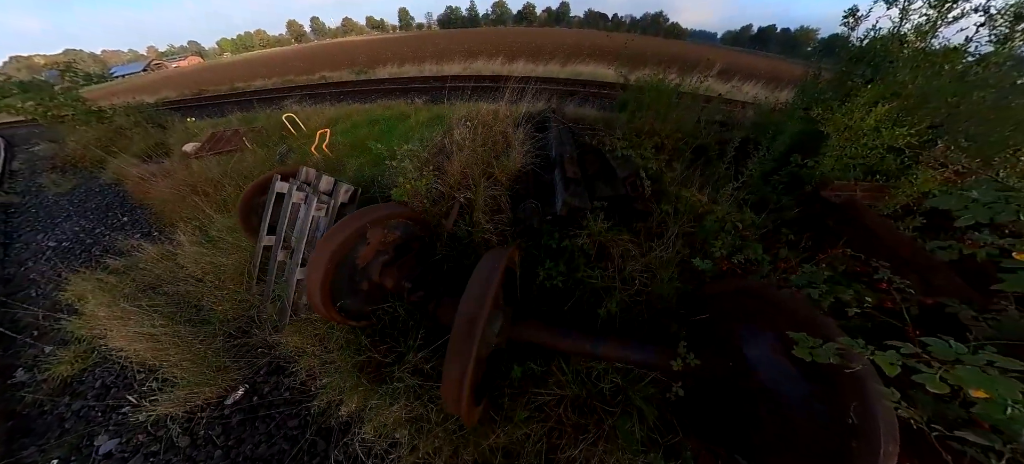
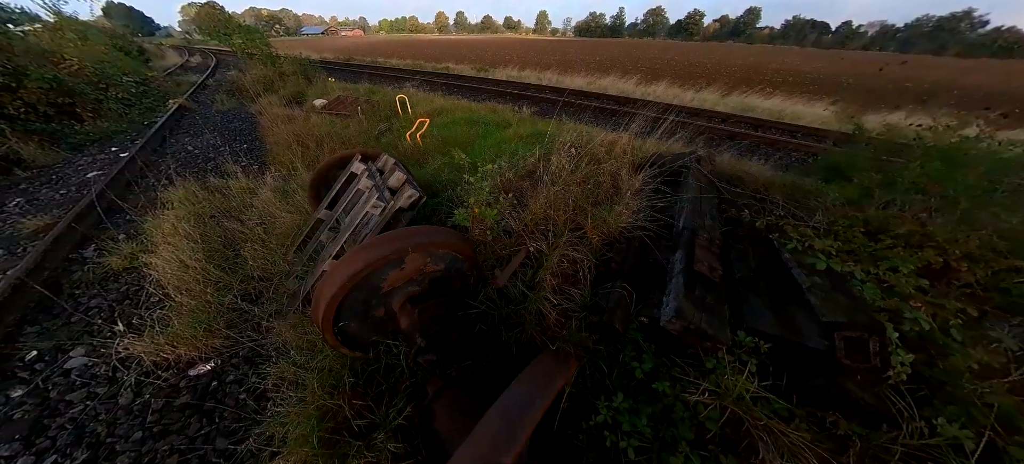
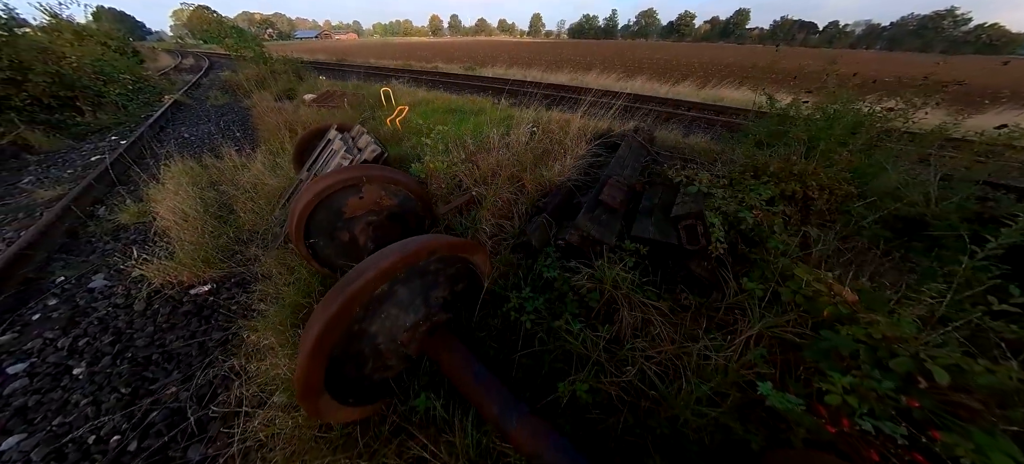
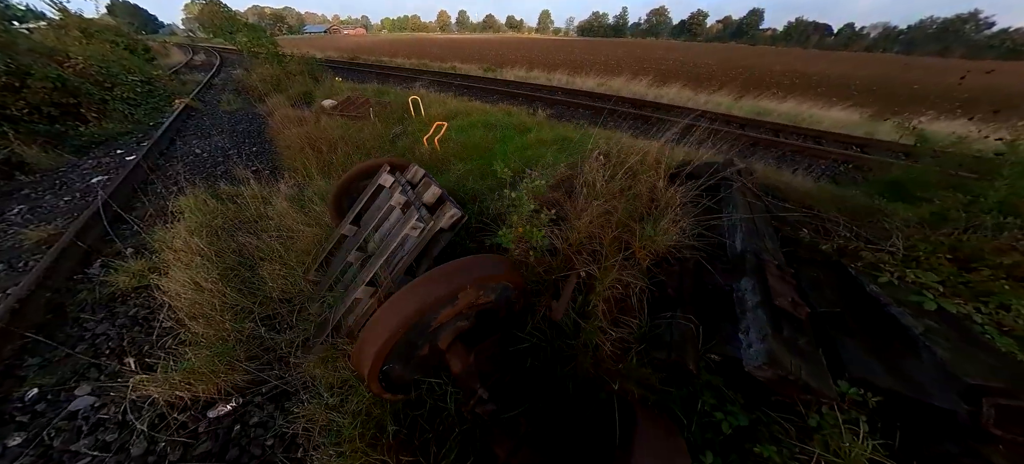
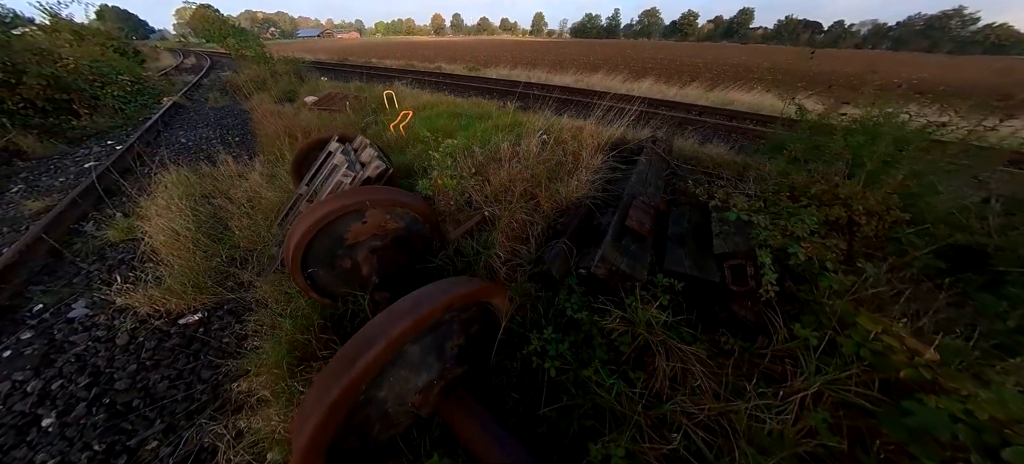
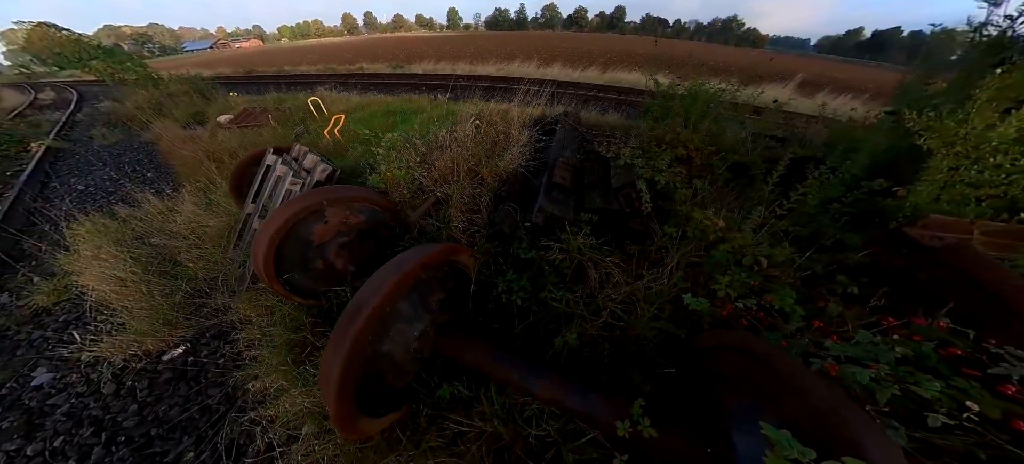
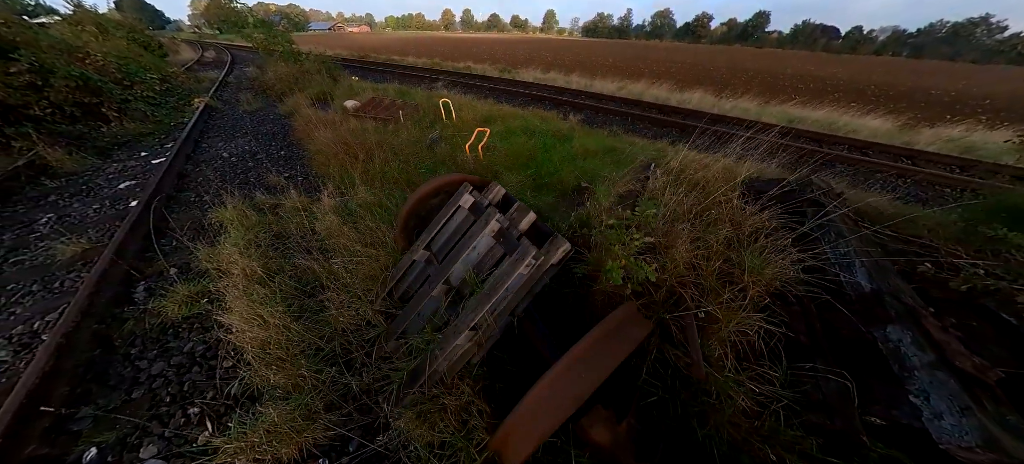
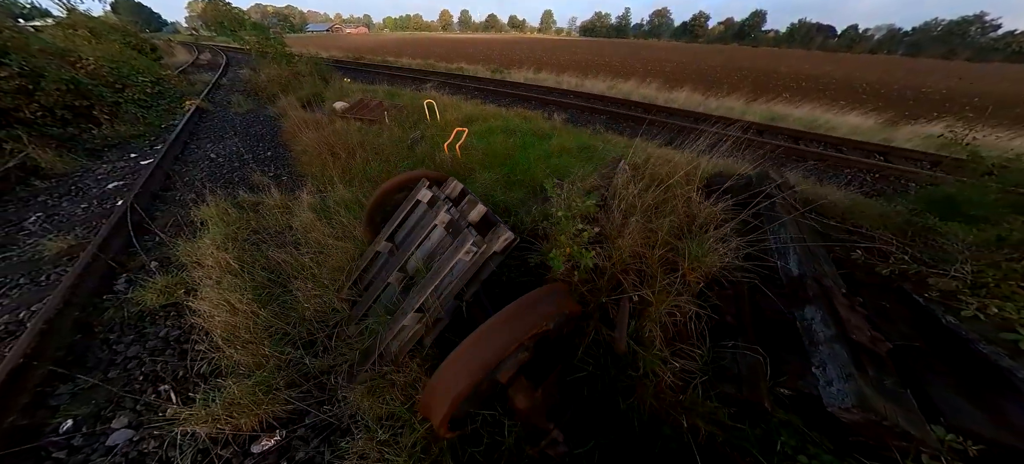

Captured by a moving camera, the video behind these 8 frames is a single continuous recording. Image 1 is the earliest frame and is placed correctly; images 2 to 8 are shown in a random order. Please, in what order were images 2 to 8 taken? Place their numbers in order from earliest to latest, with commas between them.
6, 3, 5, 2, 4, 8, 7
